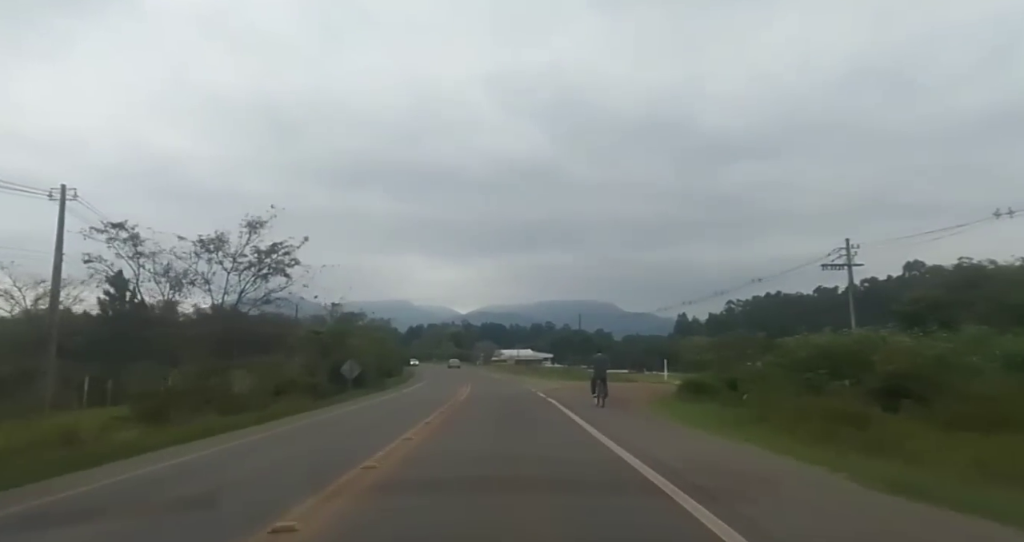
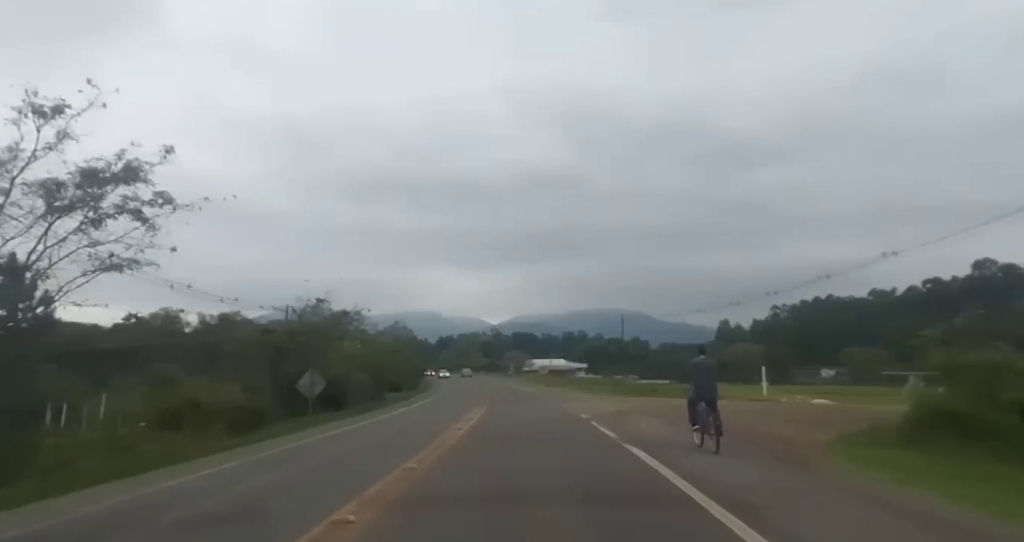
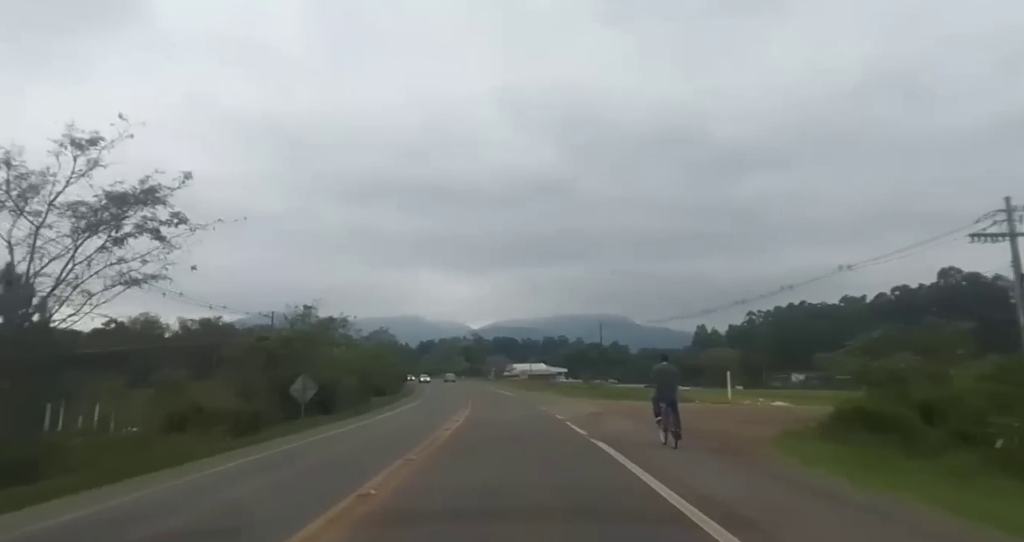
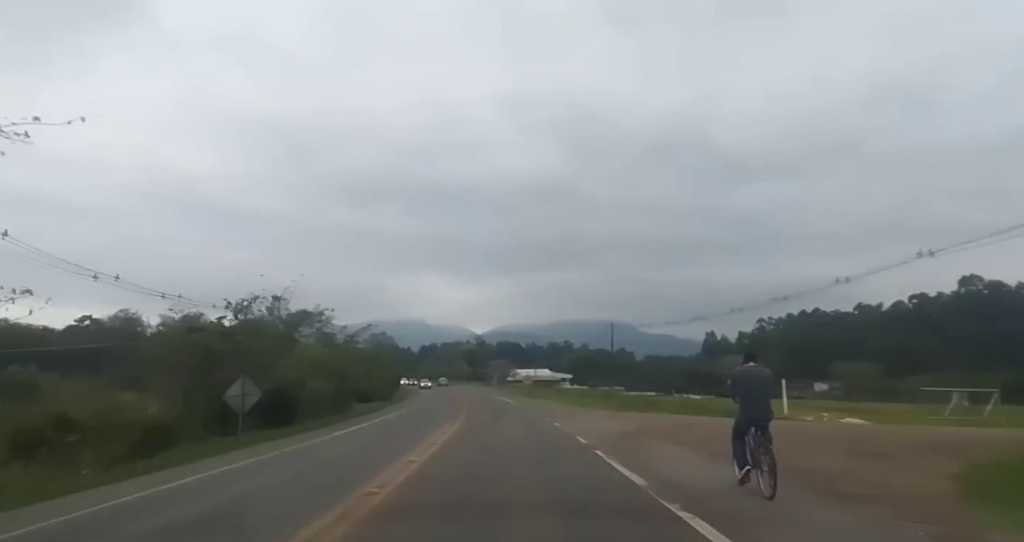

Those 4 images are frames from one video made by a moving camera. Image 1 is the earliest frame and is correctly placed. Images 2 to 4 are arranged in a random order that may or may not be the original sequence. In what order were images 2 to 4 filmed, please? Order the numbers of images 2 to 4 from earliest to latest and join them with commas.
3, 2, 4
